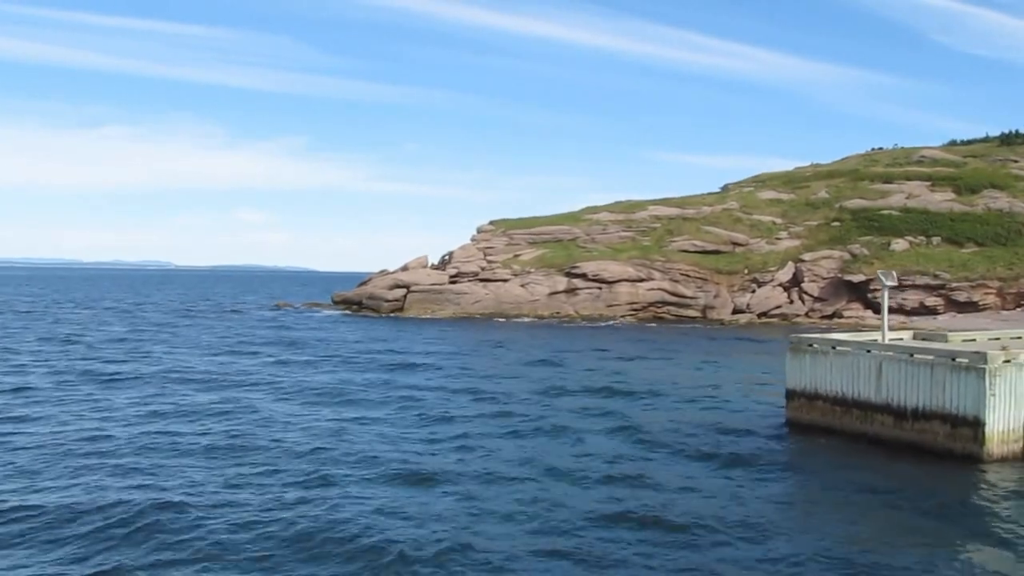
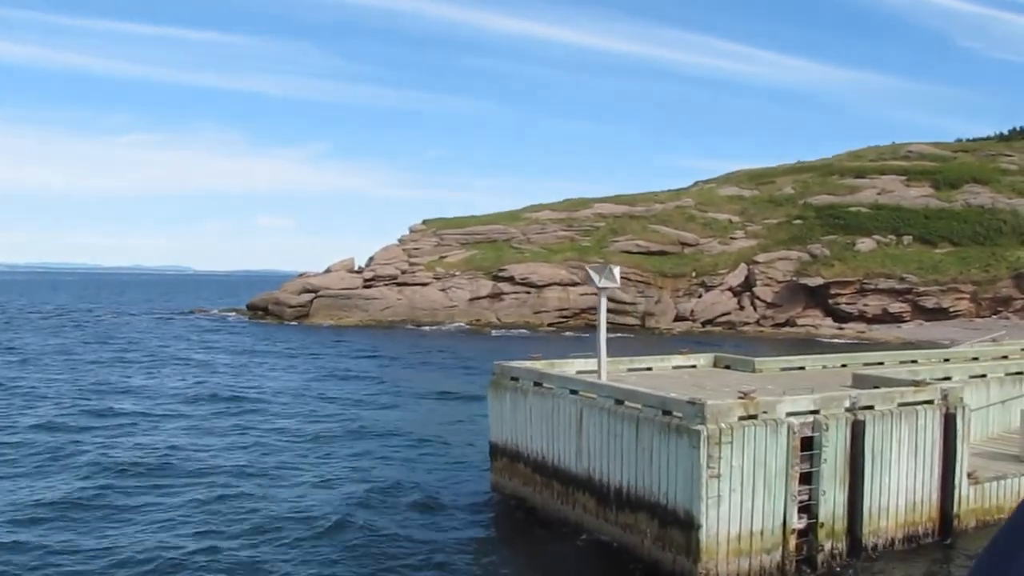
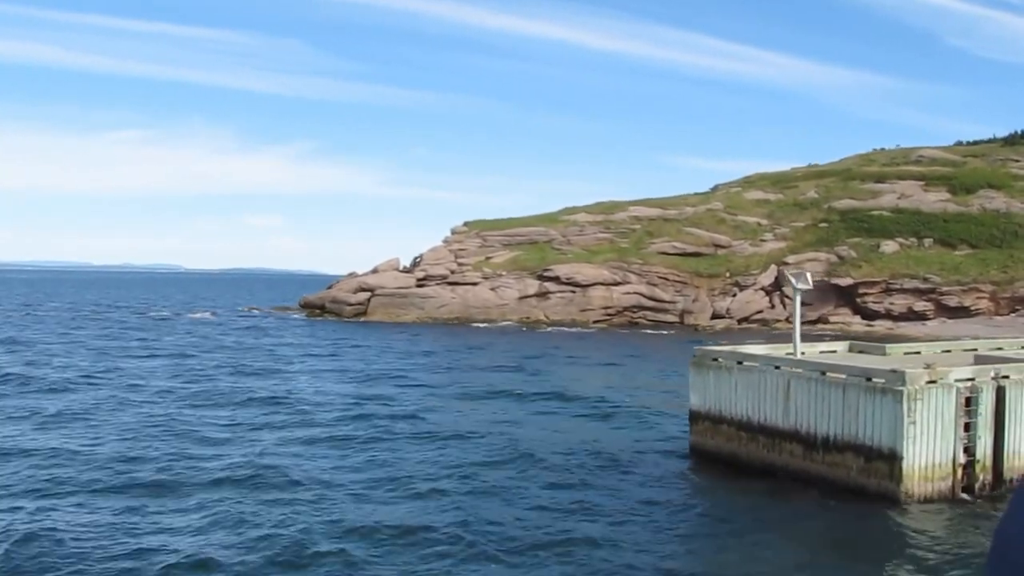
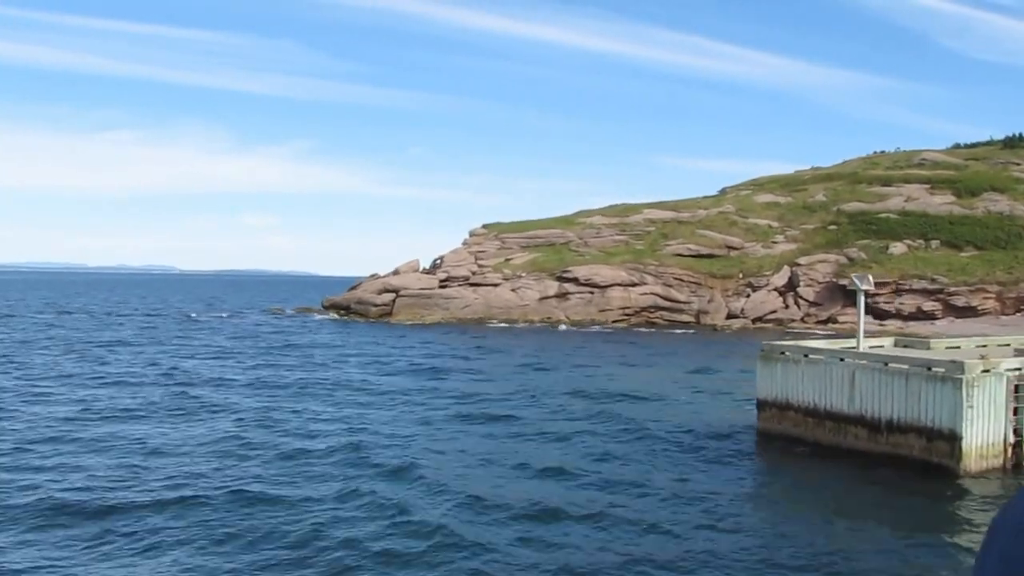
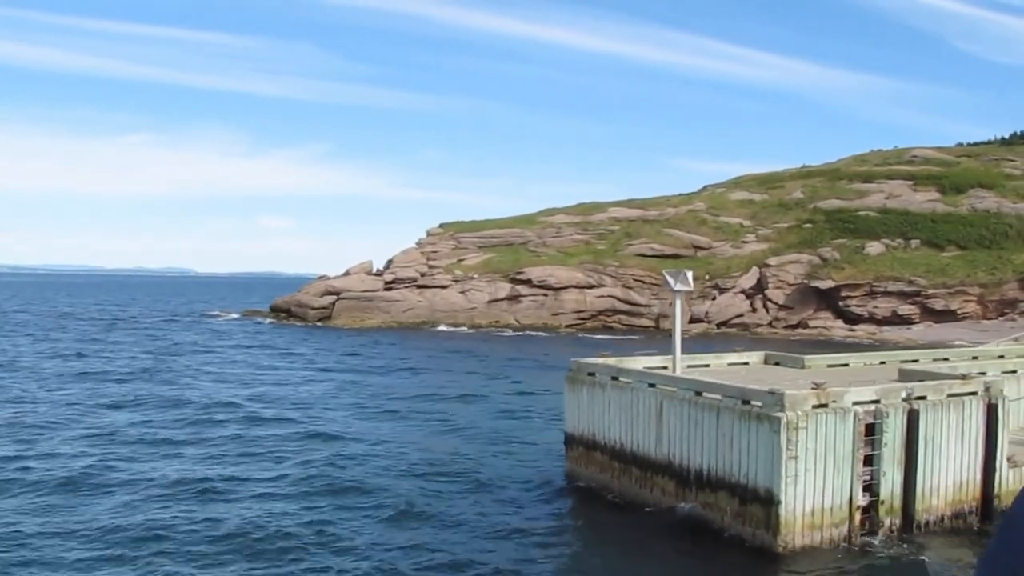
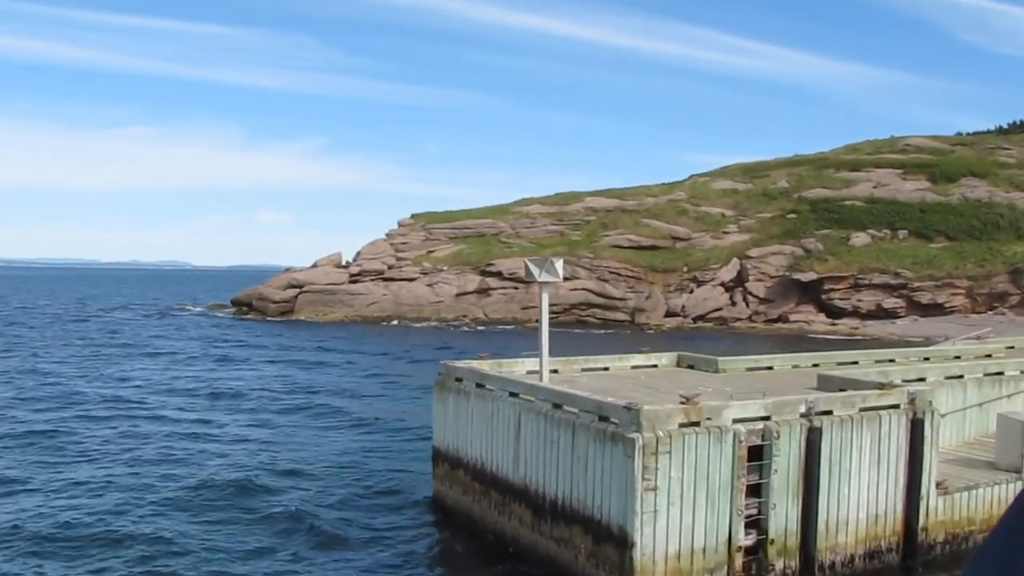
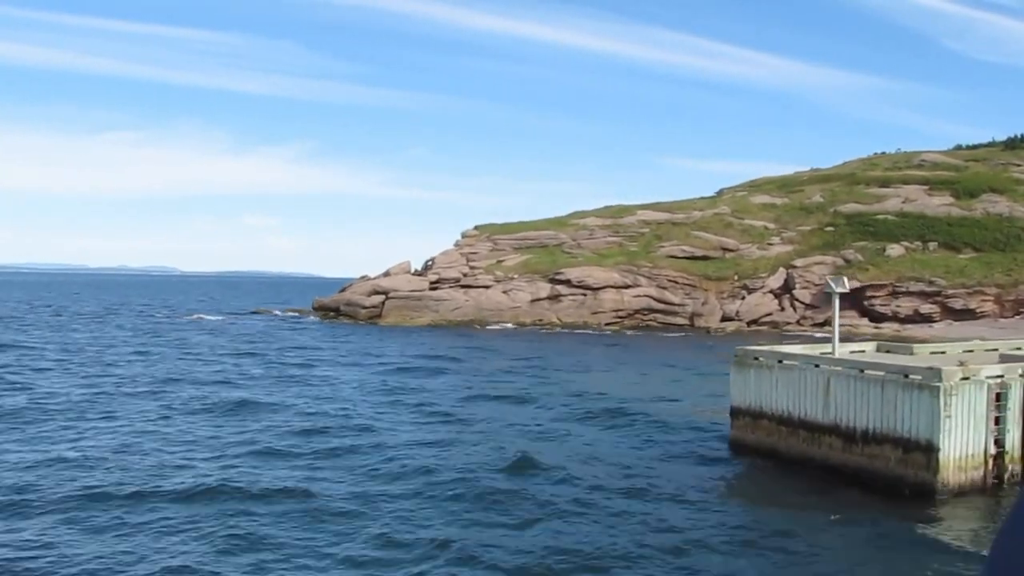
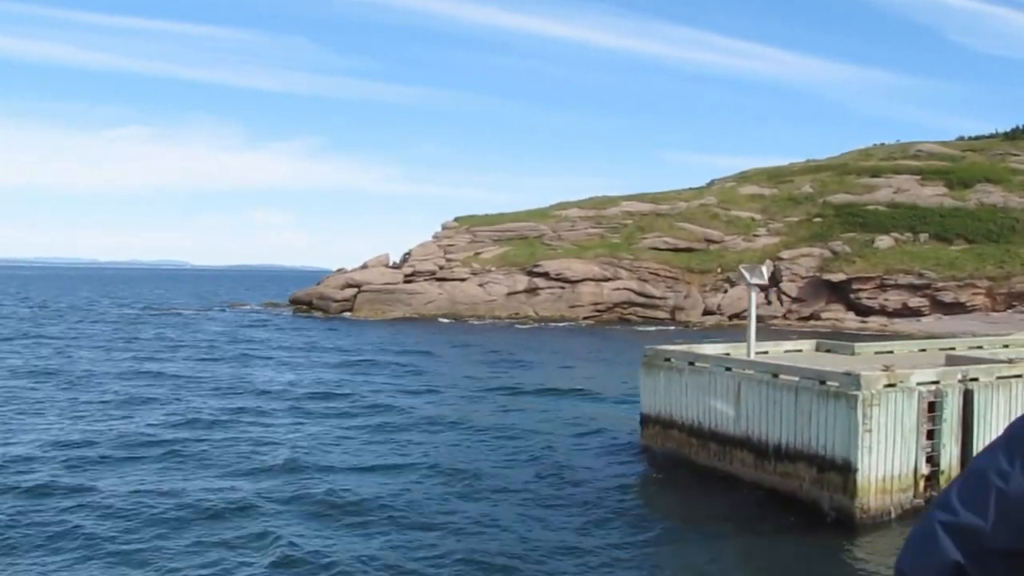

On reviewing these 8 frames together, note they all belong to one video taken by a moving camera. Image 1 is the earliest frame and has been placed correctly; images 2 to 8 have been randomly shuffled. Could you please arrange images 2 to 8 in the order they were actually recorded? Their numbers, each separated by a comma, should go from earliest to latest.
4, 7, 3, 8, 5, 2, 6
